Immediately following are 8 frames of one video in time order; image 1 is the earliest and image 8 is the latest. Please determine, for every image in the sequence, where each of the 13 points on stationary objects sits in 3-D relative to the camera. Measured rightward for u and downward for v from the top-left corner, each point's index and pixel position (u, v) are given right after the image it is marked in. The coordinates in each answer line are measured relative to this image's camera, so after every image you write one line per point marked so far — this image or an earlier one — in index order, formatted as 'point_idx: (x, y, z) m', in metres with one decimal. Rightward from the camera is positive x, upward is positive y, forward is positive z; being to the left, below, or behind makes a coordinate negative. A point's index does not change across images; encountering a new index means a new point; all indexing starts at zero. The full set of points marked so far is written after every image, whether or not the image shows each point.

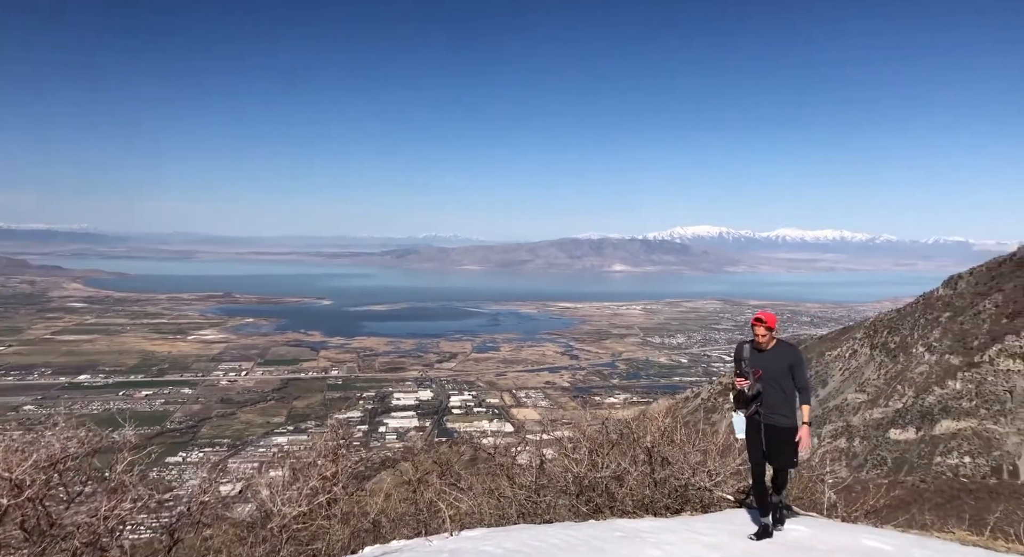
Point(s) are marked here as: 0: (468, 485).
0: (-1.0, -4.7, +15.6) m
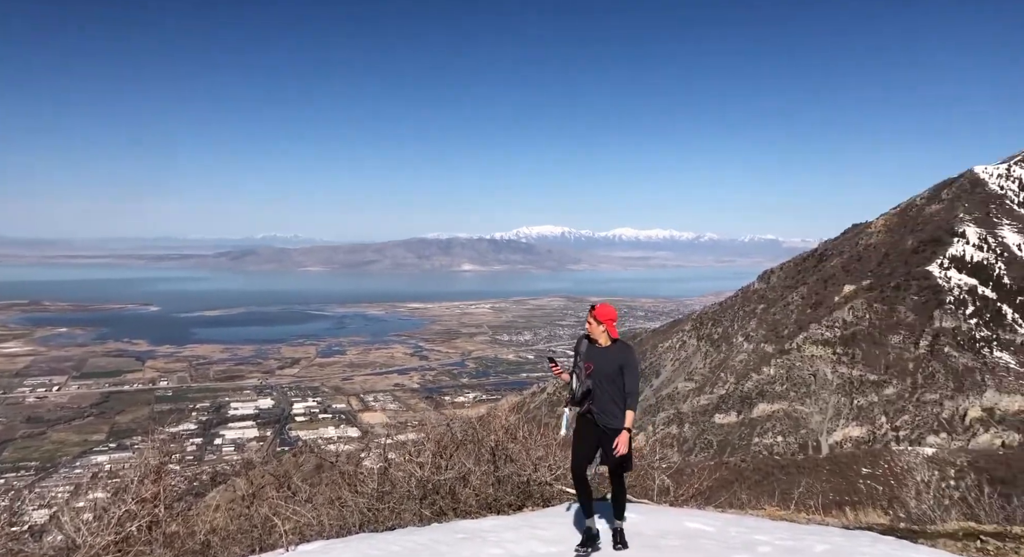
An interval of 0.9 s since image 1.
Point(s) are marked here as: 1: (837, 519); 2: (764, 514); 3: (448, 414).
0: (-4.4, -4.7, +15.1) m
1: (+6.6, -4.9, +14.2) m
2: (+5.2, -4.9, +14.5) m
3: (-1.6, -3.3, +17.0) m
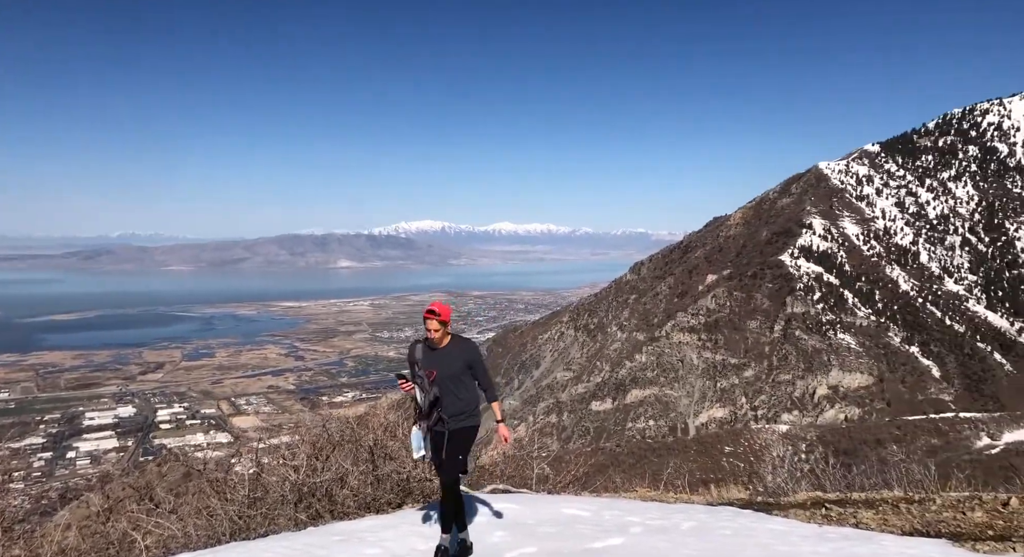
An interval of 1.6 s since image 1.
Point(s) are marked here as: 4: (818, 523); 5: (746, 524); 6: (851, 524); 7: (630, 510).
0: (-7.0, -4.7, +14.3) m
1: (+4.1, -4.7, +15.1) m
2: (+2.7, -4.7, +15.1) m
3: (-4.4, -3.2, +16.6) m
4: (+5.5, -4.4, +12.4) m
5: (+4.4, -4.6, +13.2) m
6: (+6.0, -4.3, +12.1) m
7: (+2.4, -4.6, +14.0) m
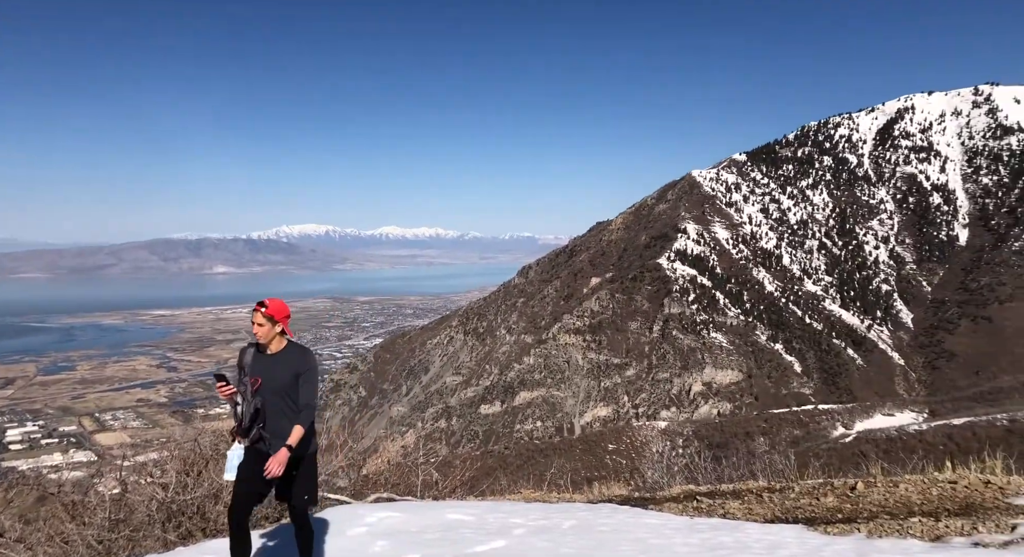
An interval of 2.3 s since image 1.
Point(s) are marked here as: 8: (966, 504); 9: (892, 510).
0: (-9.3, -4.9, +13.2) m
1: (+1.6, -4.8, +15.4) m
2: (+0.2, -4.8, +15.3) m
3: (-7.1, -3.4, +15.8) m
4: (+3.4, -4.4, +13.0) m
5: (+2.2, -4.7, +13.6) m
6: (+3.9, -4.3, +12.8) m
7: (0.0, -4.7, +14.2) m
8: (+7.1, -3.5, +10.8) m
9: (+6.2, -3.7, +11.2) m
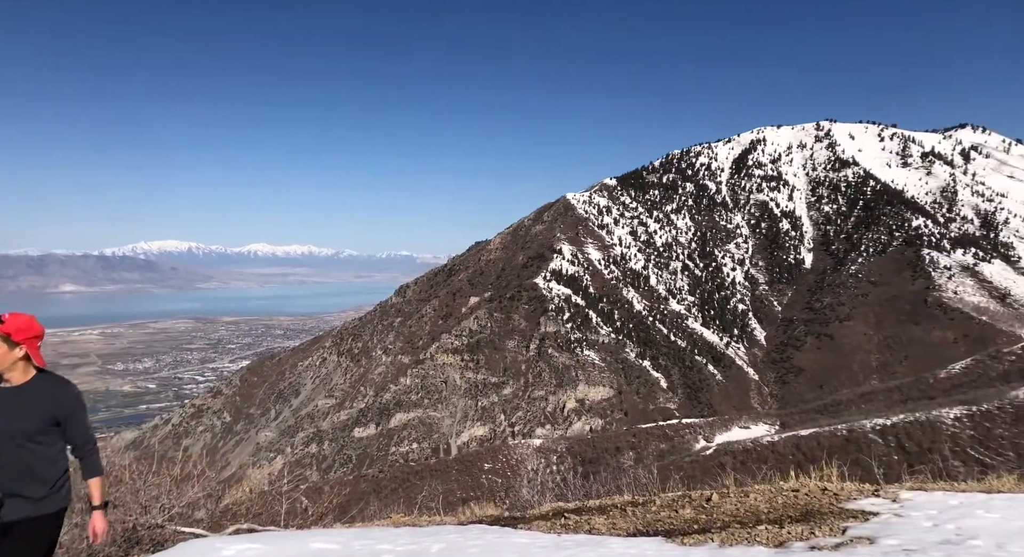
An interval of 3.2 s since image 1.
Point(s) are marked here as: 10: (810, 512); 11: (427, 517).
0: (-11.7, -5.2, +11.6) m
1: (-1.2, -5.2, +15.3) m
2: (-2.6, -5.2, +15.0) m
3: (-9.9, -3.8, +14.5) m
4: (+0.9, -4.8, +13.2) m
5: (-0.4, -5.1, +13.6) m
6: (+1.4, -4.7, +13.1) m
7: (-2.6, -5.1, +13.9) m
8: (+4.9, -3.8, +11.5) m
9: (+4.0, -4.1, +11.8) m
10: (+5.0, -3.9, +11.5) m
11: (-1.8, -5.1, +14.9) m
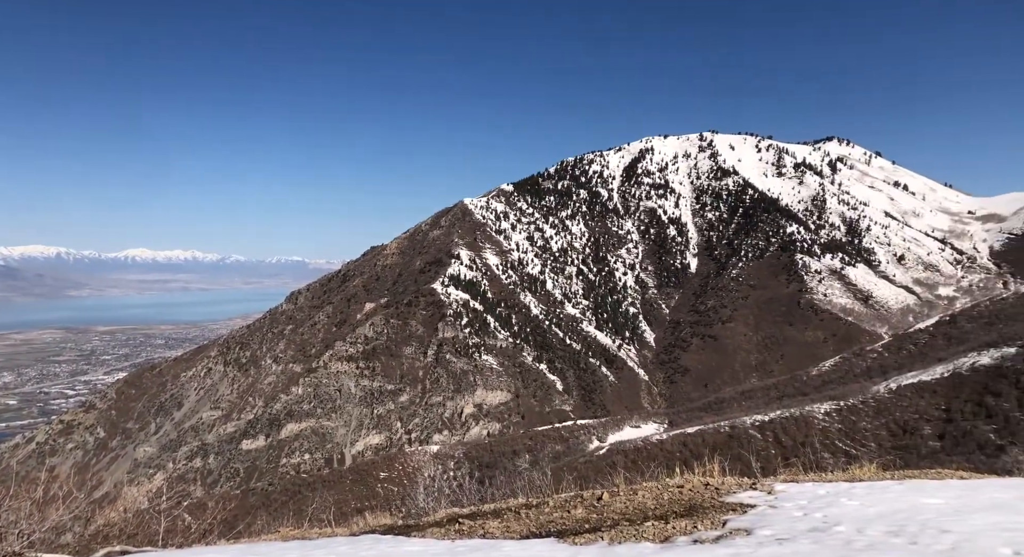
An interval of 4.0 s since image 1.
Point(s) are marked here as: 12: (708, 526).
0: (-13.4, -5.3, +9.9) m
1: (-3.5, -5.3, +15.0) m
2: (-4.8, -5.4, +14.5) m
3: (-12.0, -3.9, +13.1) m
4: (-1.2, -4.9, +13.1) m
5: (-2.5, -5.2, +13.4) m
6: (-0.6, -4.8, +13.1) m
7: (-4.7, -5.3, +13.3) m
8: (+3.1, -3.9, +12.0) m
9: (+2.1, -4.1, +12.2) m
10: (+3.1, -3.9, +11.9) m
11: (-4.0, -5.2, +14.5) m
12: (+3.2, -4.0, +11.3) m
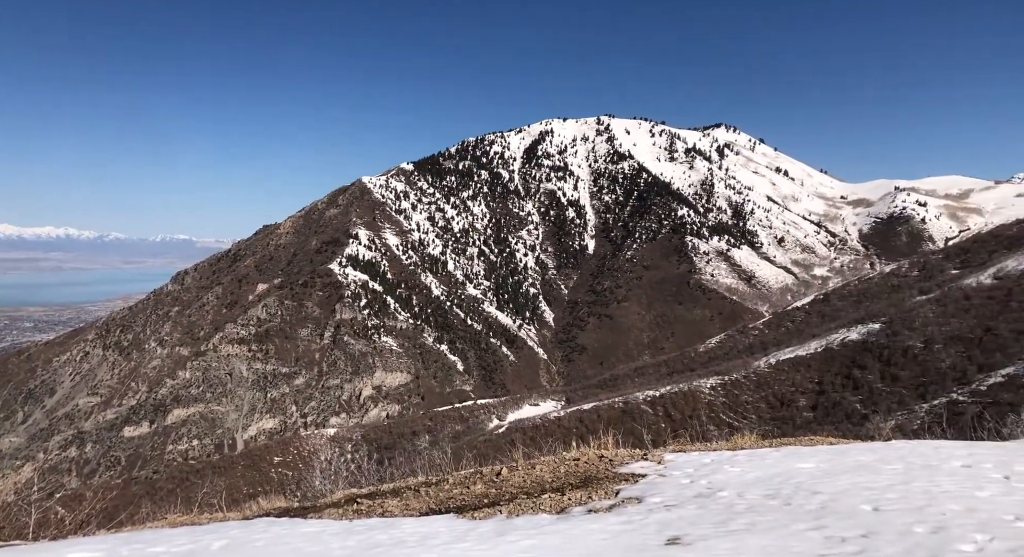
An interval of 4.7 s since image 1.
0: (-14.7, -5.0, +8.1) m
1: (-5.6, -4.9, +14.5) m
2: (-6.9, -4.9, +13.8) m
3: (-13.8, -3.5, +11.4) m
4: (-3.0, -4.5, +12.9) m
5: (-4.4, -4.8, +13.0) m
6: (-2.5, -4.4, +12.9) m
7: (-6.6, -4.8, +12.7) m
8: (+1.3, -3.5, +12.4) m
9: (+0.3, -3.8, +12.4) m
10: (+1.3, -3.6, +12.3) m
11: (-6.1, -4.8, +13.9) m
12: (+1.5, -3.7, +11.8) m
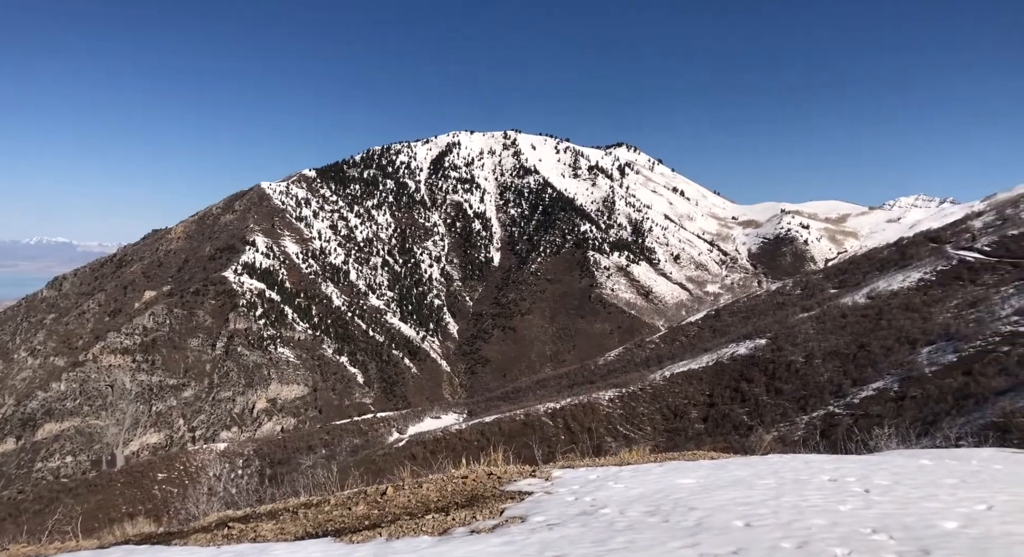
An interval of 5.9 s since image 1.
0: (-16.1, -5.0, +6.3) m
1: (-7.8, -5.1, +13.6) m
2: (-8.9, -5.1, +12.8) m
3: (-15.5, -3.5, +9.7) m
4: (-5.0, -4.7, +12.4) m
5: (-6.4, -5.0, +12.3) m
6: (-4.5, -4.6, +12.4) m
7: (-8.5, -5.0, +11.7) m
8: (-0.6, -3.8, +12.3) m
9: (-1.6, -4.0, +12.2) m
10: (-0.6, -3.8, +12.3) m
11: (-8.1, -4.9, +13.0) m
12: (-0.4, -3.9, +11.7) m
